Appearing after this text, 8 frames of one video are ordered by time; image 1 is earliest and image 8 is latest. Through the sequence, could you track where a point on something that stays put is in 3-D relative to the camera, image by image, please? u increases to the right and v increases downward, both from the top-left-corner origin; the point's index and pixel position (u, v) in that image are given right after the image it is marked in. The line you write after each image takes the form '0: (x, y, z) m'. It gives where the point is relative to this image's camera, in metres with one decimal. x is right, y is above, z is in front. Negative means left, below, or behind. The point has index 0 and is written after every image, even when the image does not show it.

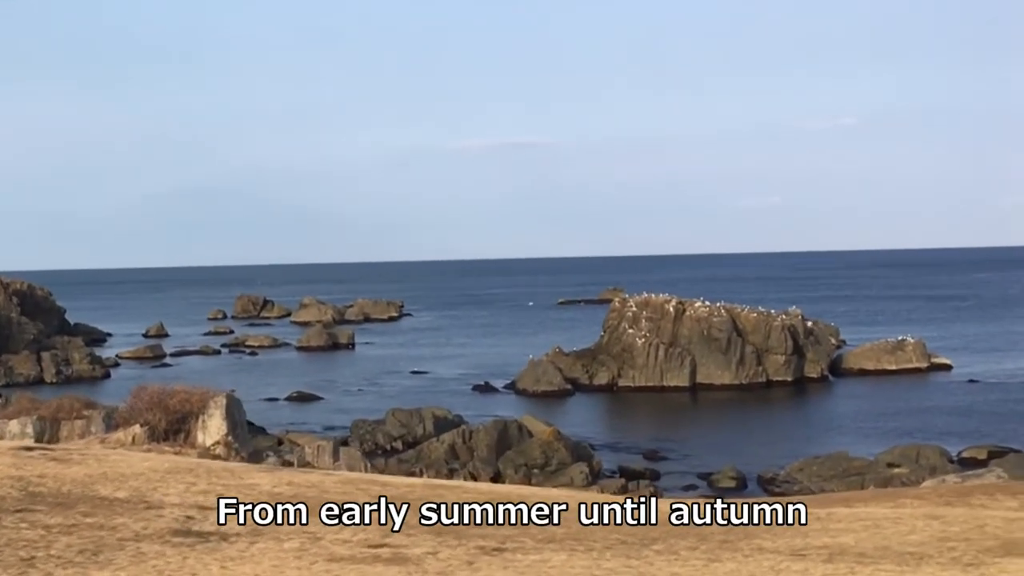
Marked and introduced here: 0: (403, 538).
0: (-1.3, -3.4, +15.9) m
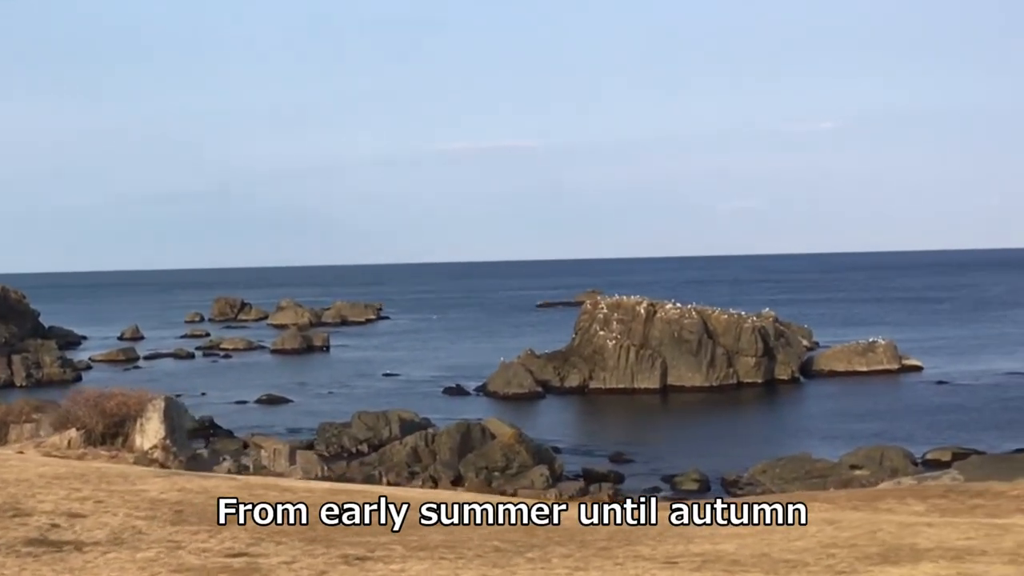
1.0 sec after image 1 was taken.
0: (-3.3, -3.5, +16.1) m
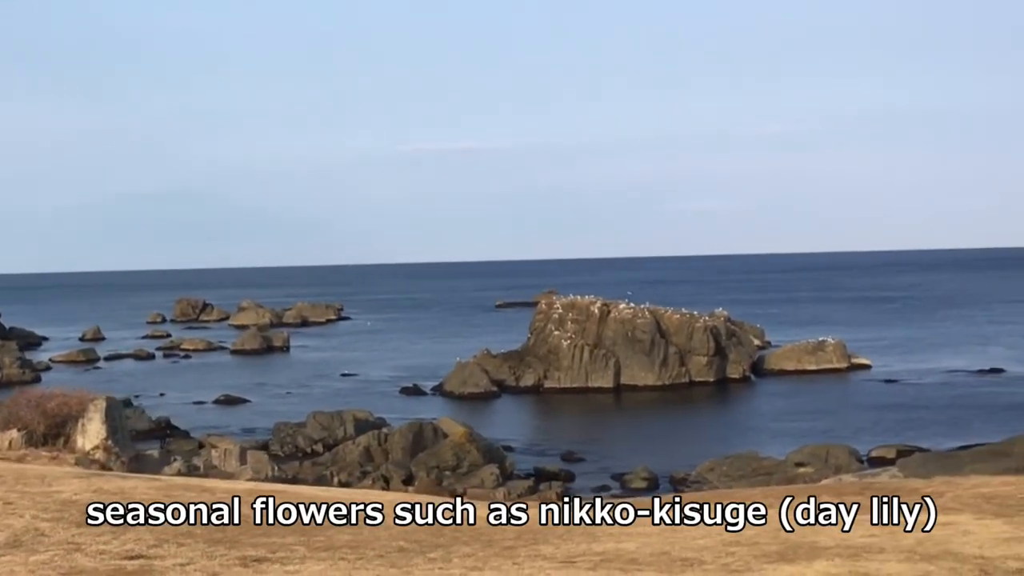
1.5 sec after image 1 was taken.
0: (-4.9, -3.7, +16.8) m
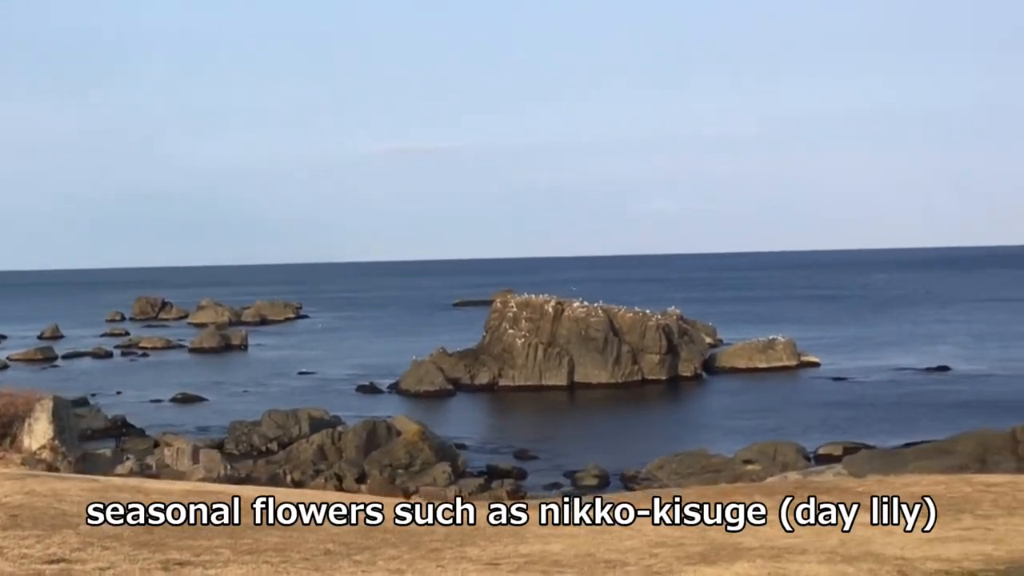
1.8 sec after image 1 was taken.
0: (-6.1, -3.9, +17.2) m
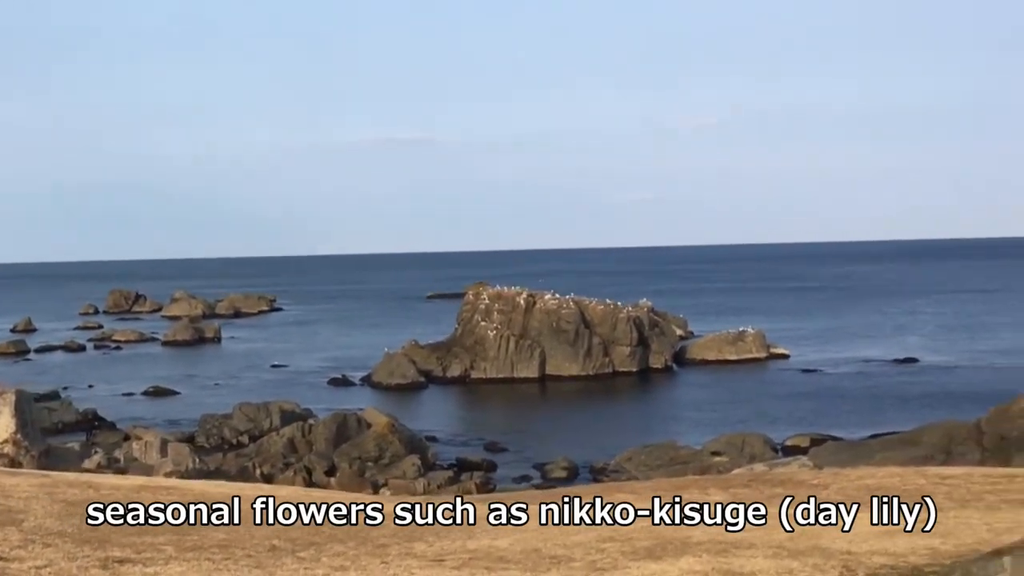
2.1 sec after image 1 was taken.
0: (-7.1, -3.9, +17.4) m
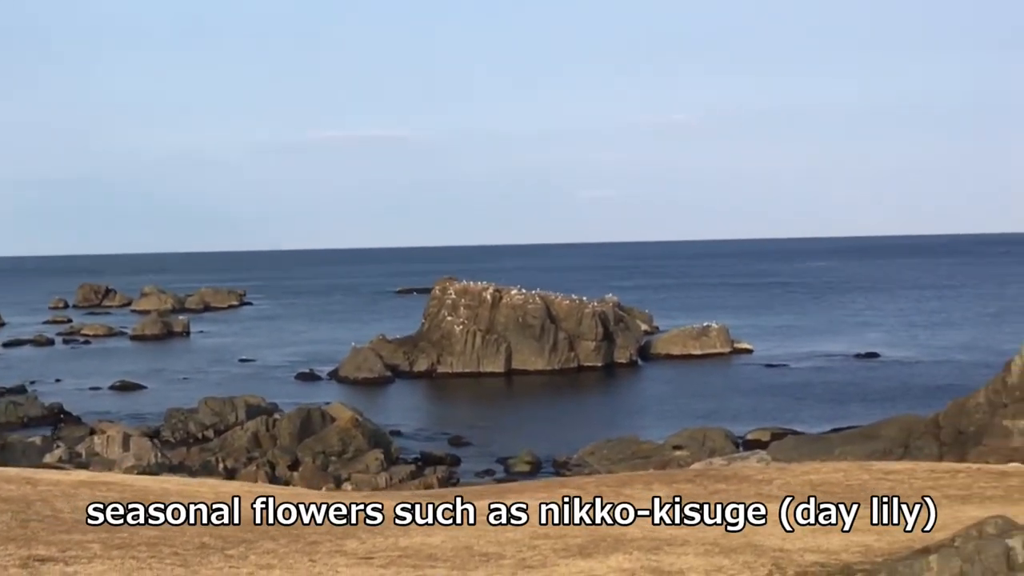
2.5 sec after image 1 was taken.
0: (-8.2, -4.0, +17.7) m
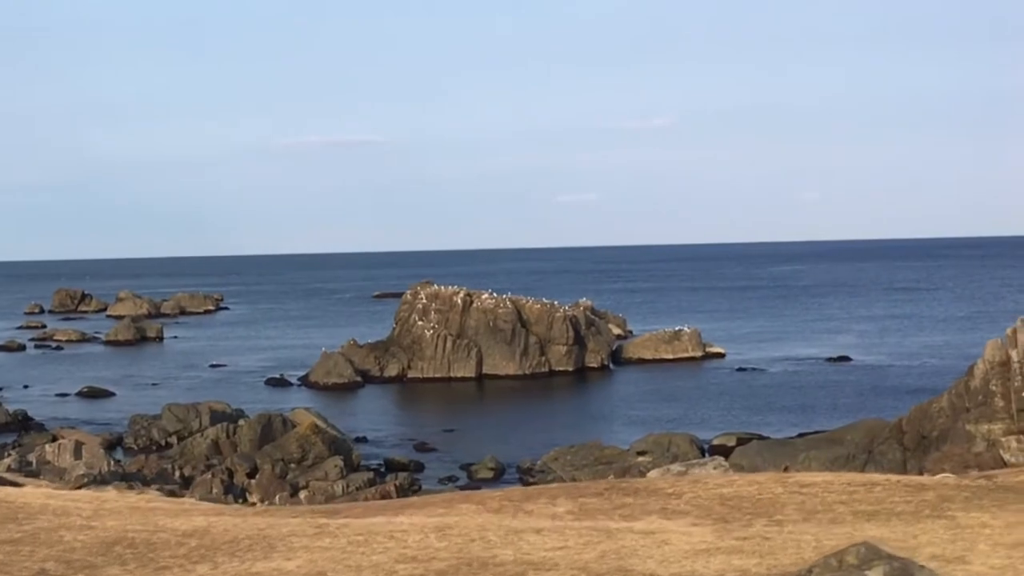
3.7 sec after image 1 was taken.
0: (-10.7, -4.4, +17.7) m
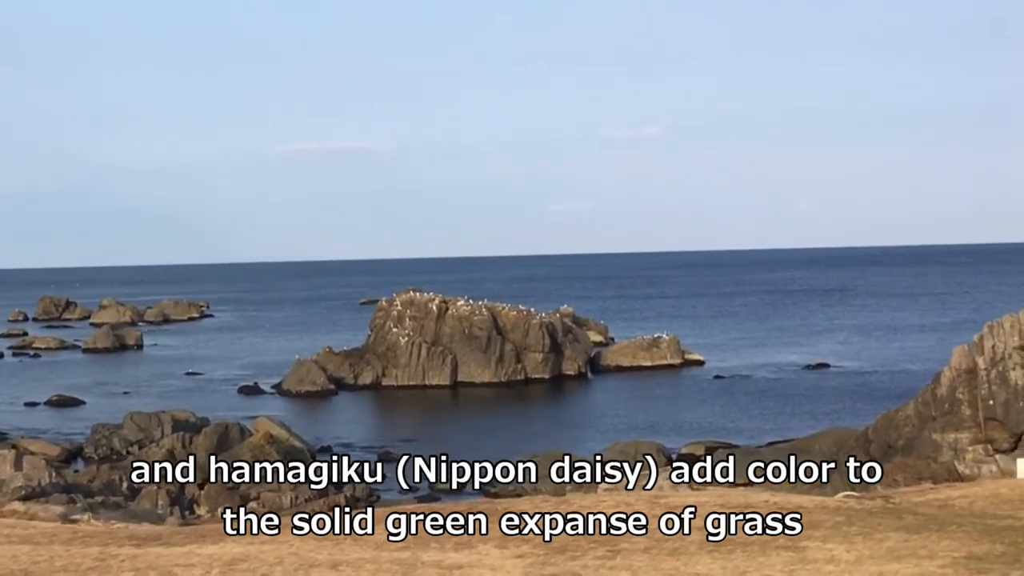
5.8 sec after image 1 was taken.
0: (-14.8, -4.8, +17.2) m
